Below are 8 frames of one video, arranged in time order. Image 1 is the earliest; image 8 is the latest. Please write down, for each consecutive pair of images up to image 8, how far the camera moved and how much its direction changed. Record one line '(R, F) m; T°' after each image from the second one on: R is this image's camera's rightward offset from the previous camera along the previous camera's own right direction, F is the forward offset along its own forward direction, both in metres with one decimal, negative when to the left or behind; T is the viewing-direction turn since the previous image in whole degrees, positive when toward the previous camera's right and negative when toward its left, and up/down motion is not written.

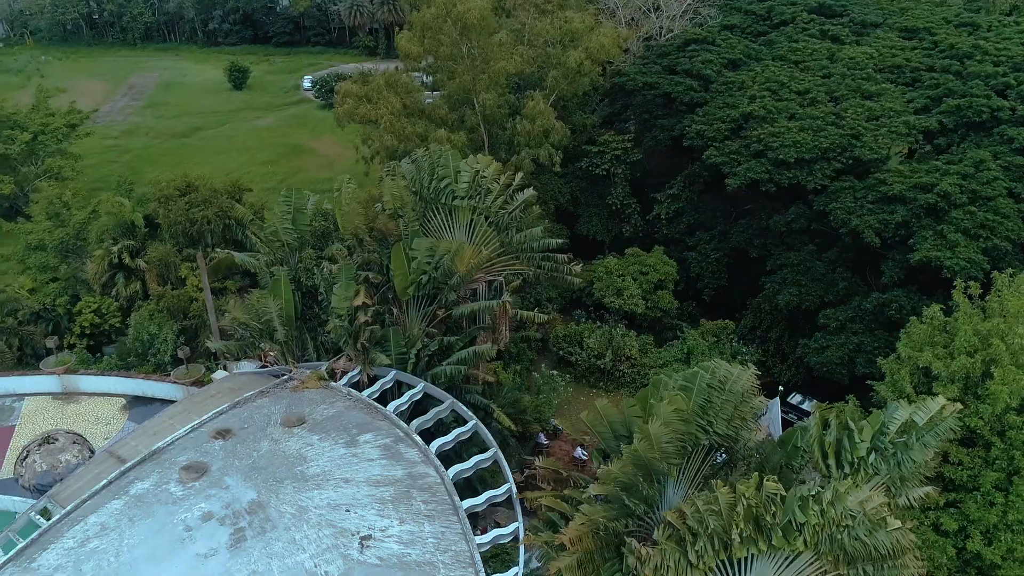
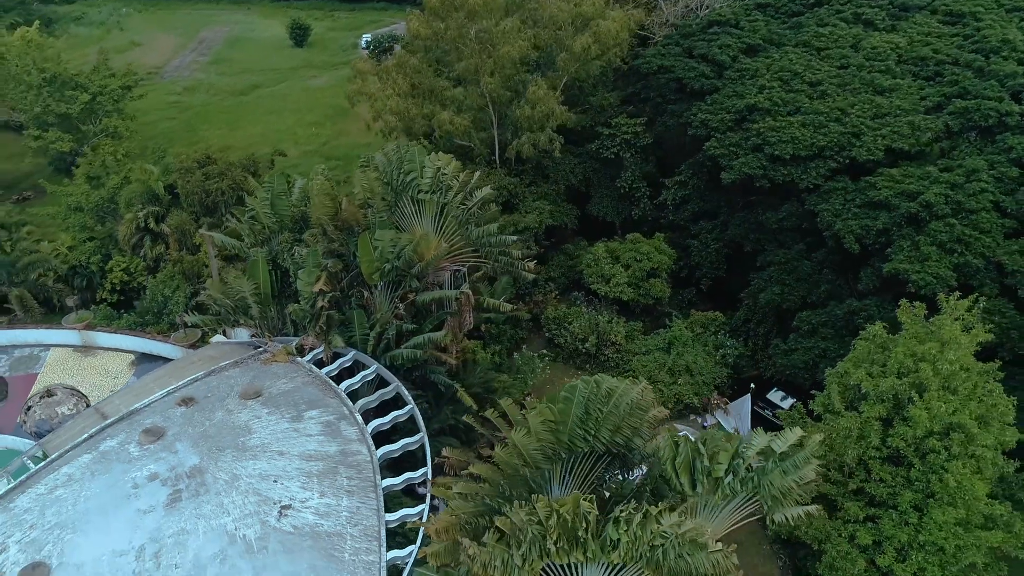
(+2.5, -0.6) m; -6°
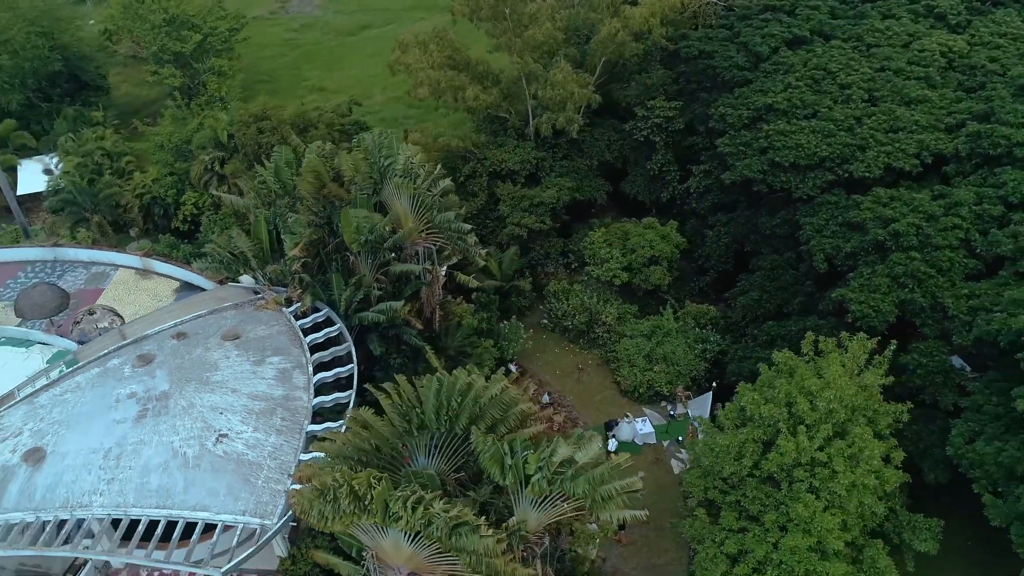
(+4.1, -1.1) m; -10°
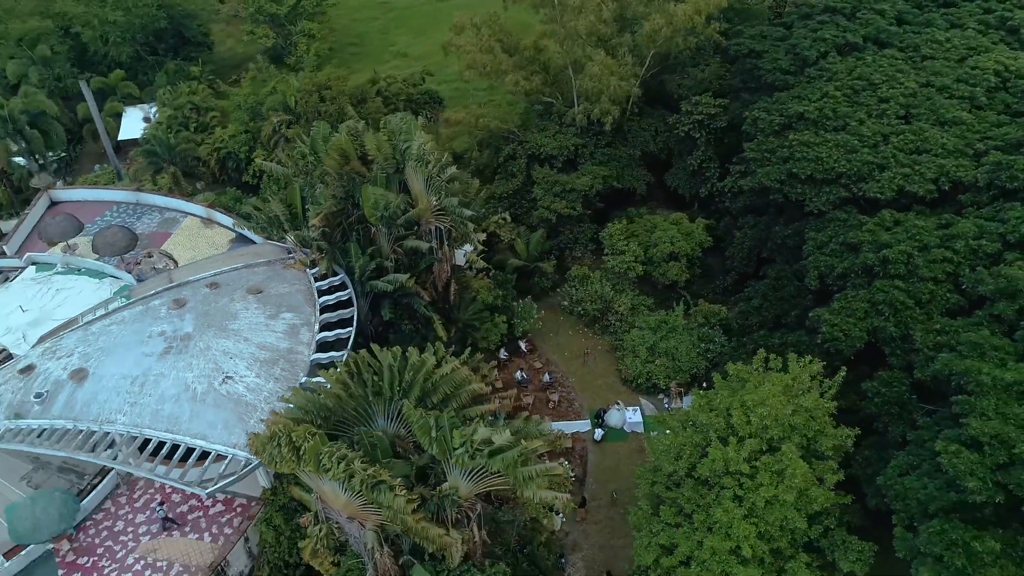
(+2.7, -1.0) m; -8°
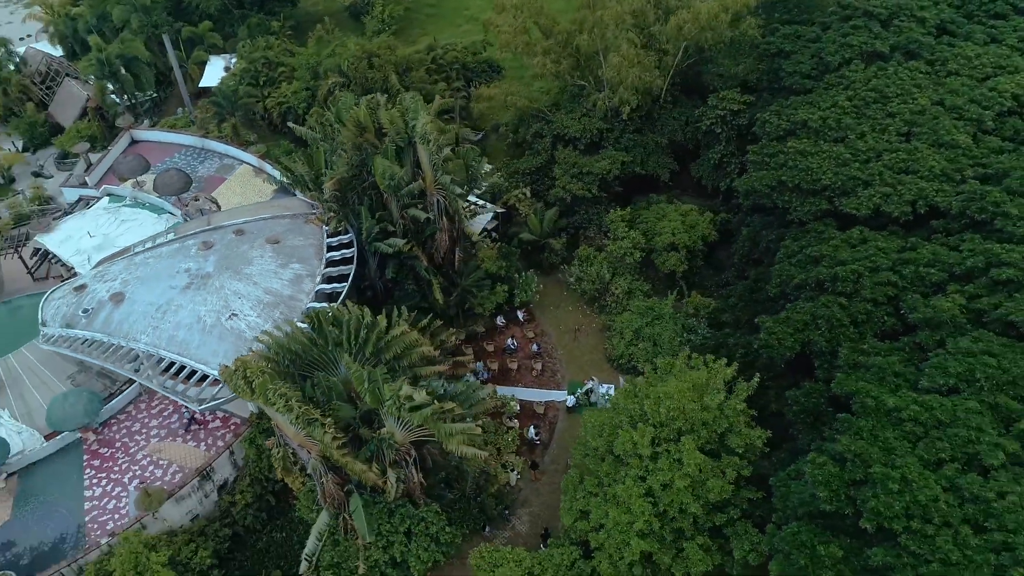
(+3.1, -1.5) m; -7°
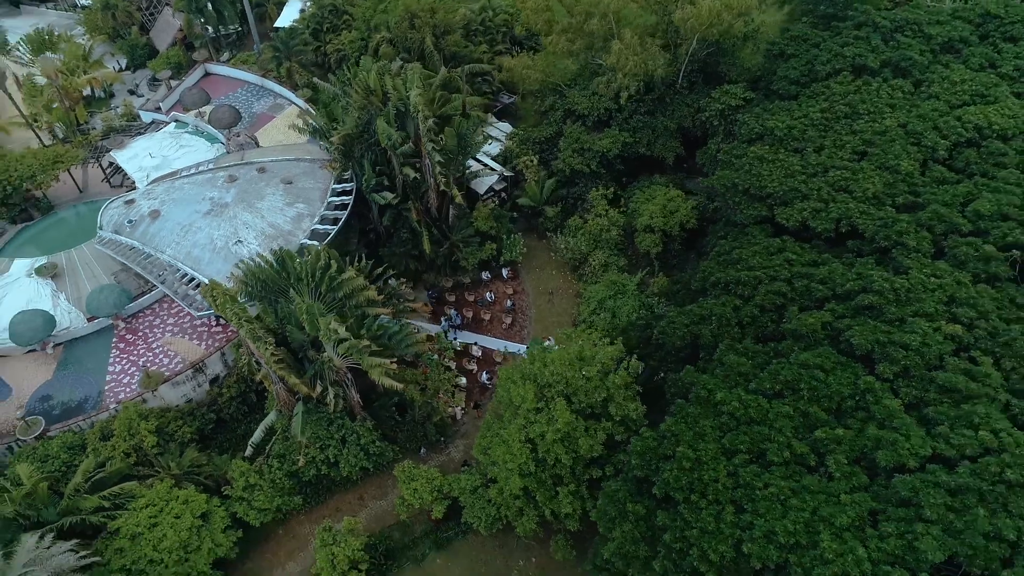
(+4.3, -2.3) m; -8°
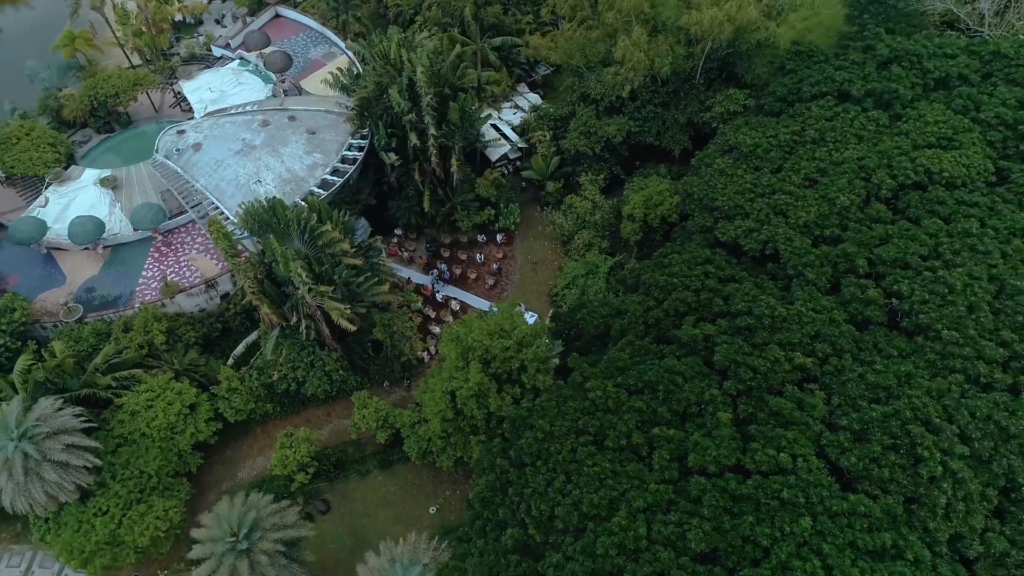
(+4.3, -2.3) m; -7°
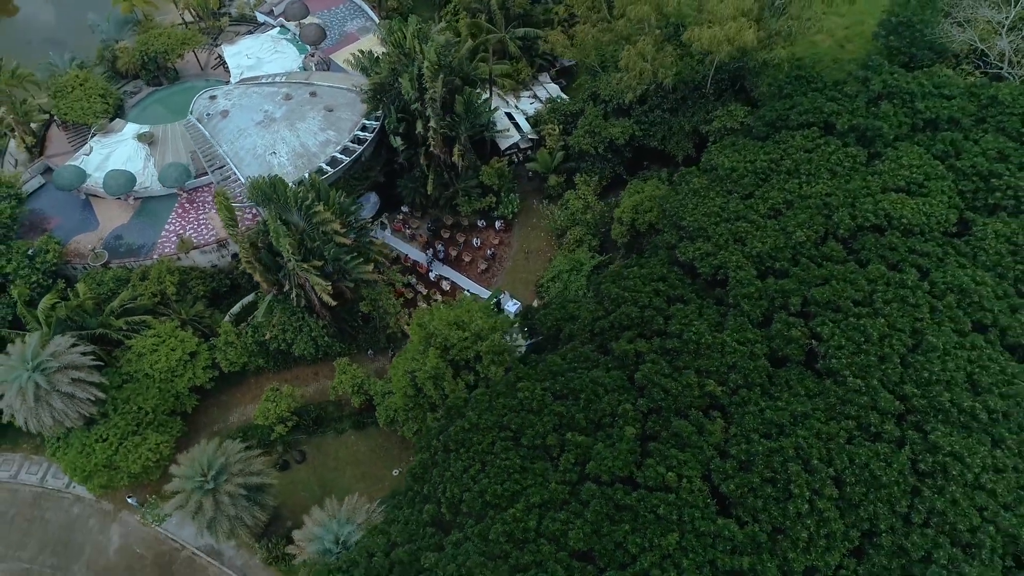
(+2.9, -1.5) m; -4°
